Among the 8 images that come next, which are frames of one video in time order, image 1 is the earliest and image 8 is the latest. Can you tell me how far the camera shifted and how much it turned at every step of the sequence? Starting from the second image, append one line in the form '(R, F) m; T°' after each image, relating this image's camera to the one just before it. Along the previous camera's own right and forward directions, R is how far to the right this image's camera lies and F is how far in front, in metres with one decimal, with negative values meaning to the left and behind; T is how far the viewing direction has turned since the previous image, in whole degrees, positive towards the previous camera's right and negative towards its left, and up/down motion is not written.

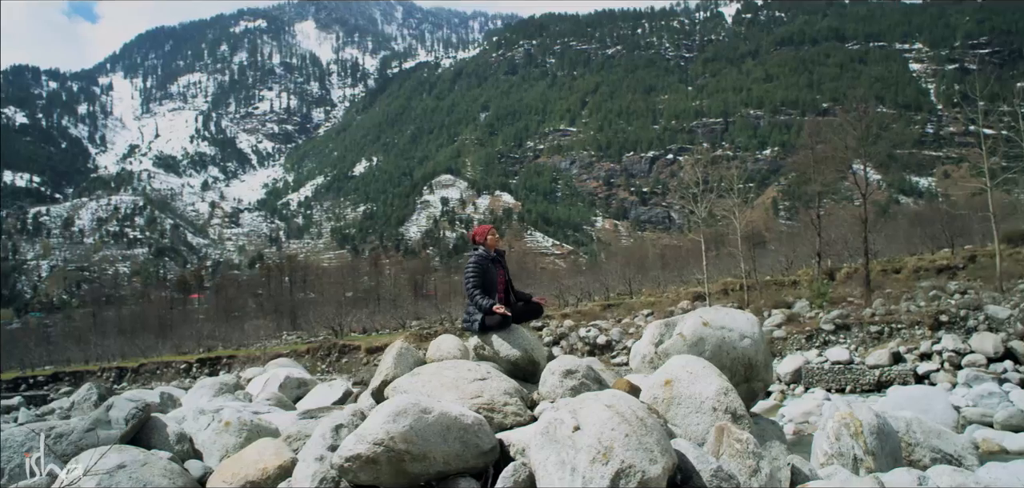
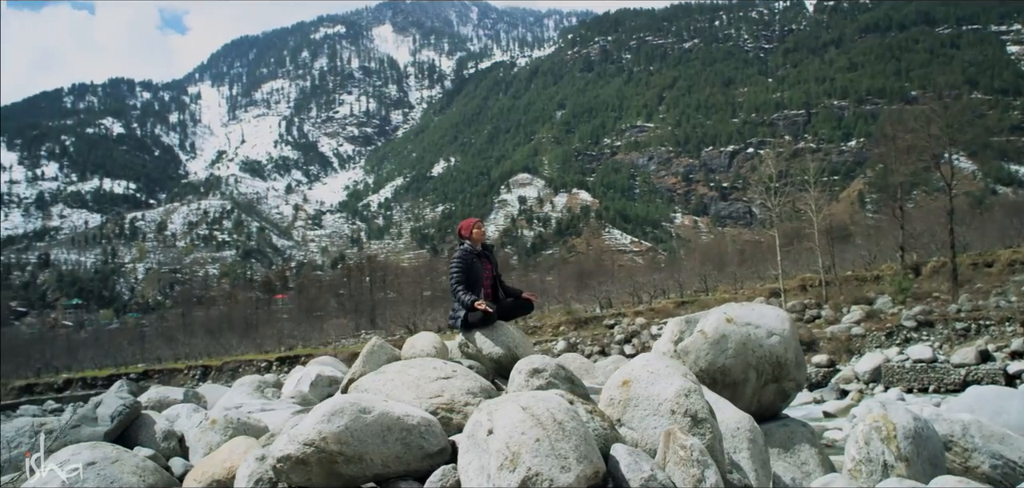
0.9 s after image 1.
(+0.6, +0.2) m; -5°
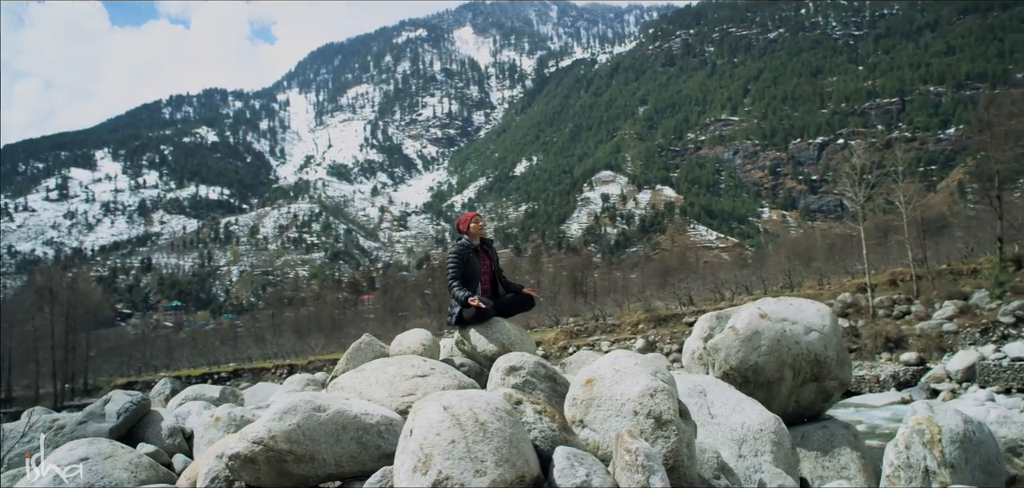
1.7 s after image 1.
(+0.5, +0.2) m; -6°
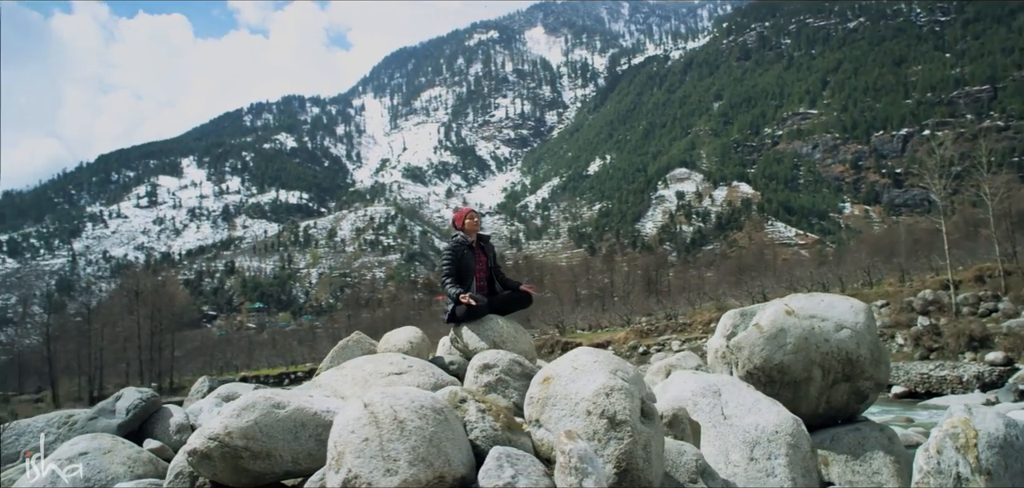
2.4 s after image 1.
(+0.5, +0.1) m; -5°
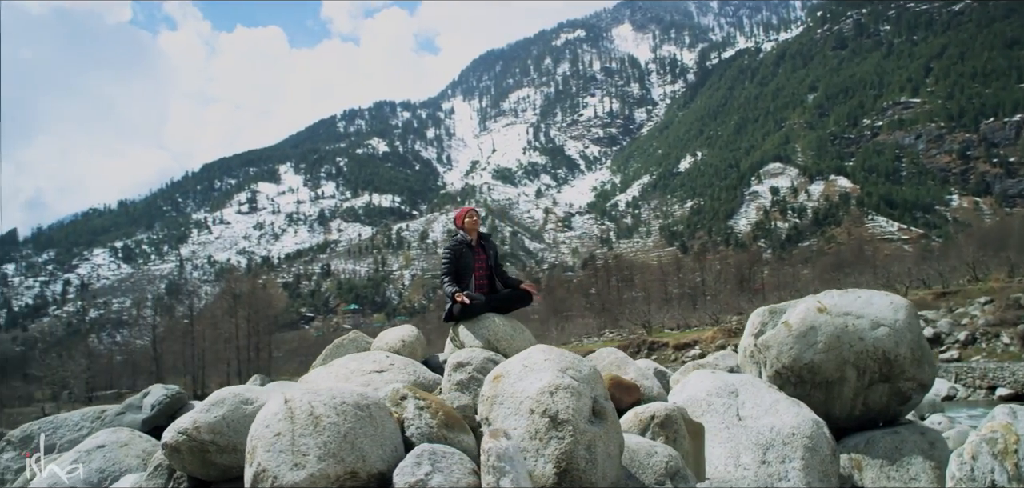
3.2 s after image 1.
(+0.6, +0.1) m; -6°
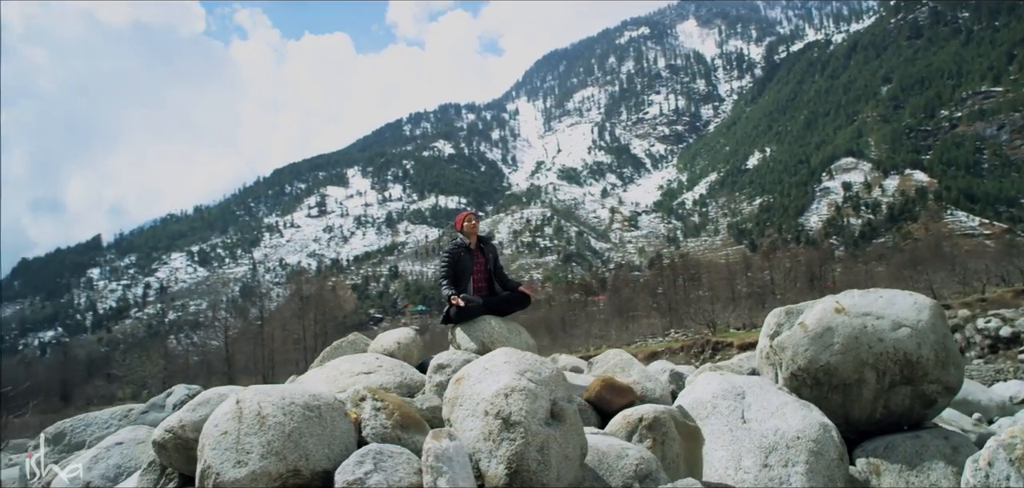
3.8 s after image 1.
(+0.4, 0.0) m; -5°
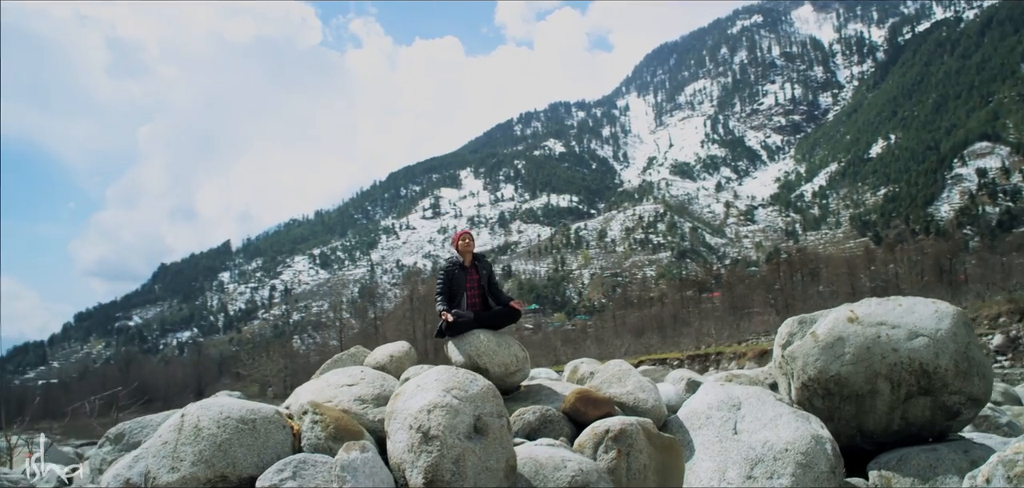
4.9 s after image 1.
(+0.8, -0.2) m; -8°
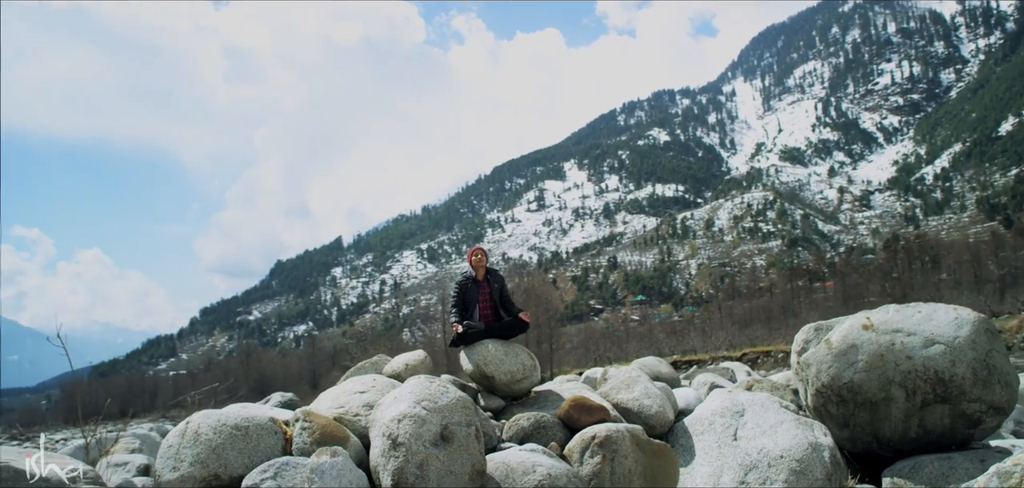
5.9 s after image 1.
(+0.7, -0.3) m; -7°
